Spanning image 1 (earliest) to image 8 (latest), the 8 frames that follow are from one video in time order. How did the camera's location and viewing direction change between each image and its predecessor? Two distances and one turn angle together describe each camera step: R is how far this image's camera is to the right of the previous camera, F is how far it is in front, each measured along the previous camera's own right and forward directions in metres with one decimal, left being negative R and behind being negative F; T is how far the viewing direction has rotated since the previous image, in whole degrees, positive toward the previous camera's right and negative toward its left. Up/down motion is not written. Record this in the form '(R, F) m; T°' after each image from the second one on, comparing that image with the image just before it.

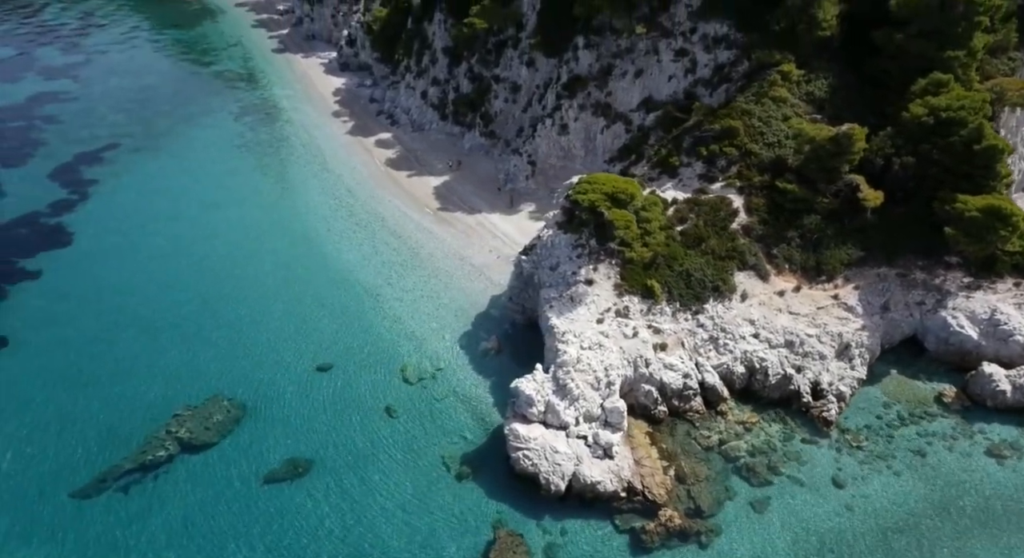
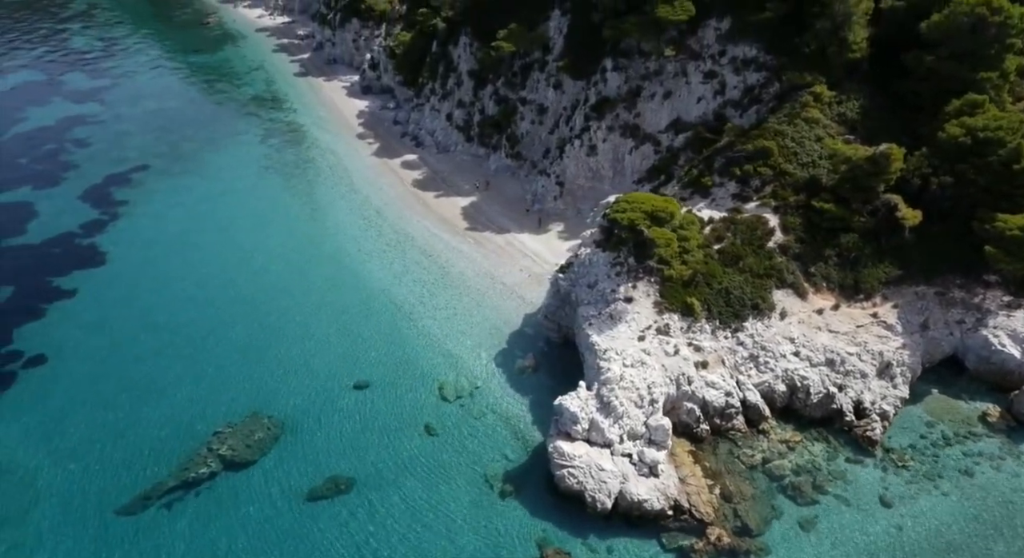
(-1.4, -0.2) m; 0°
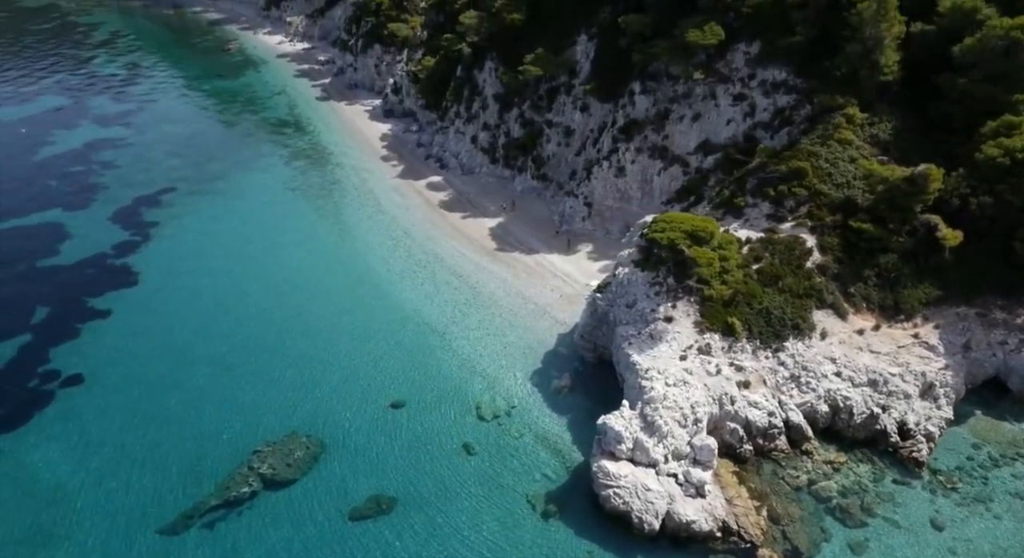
(-1.4, -0.1) m; 0°
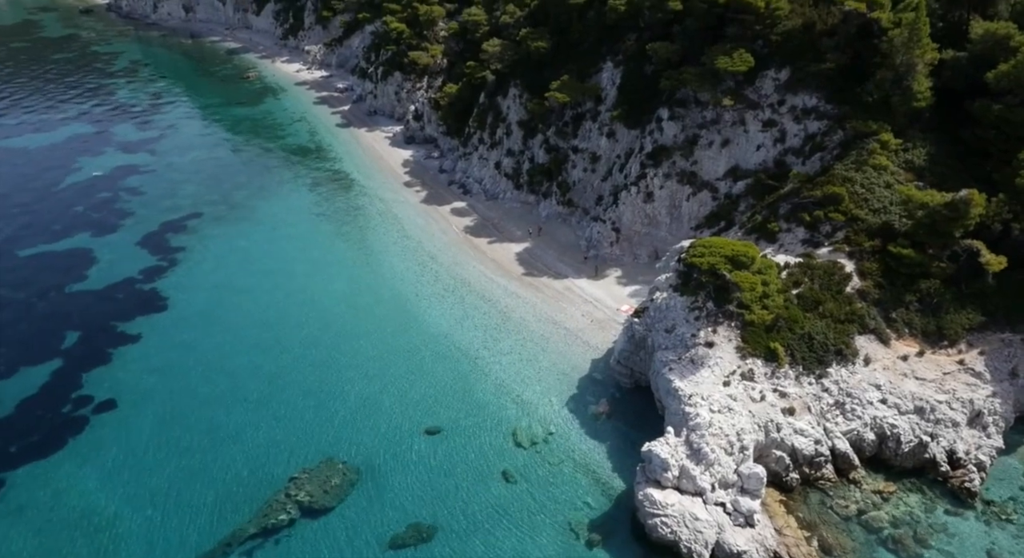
(-1.4, +0.1) m; 0°
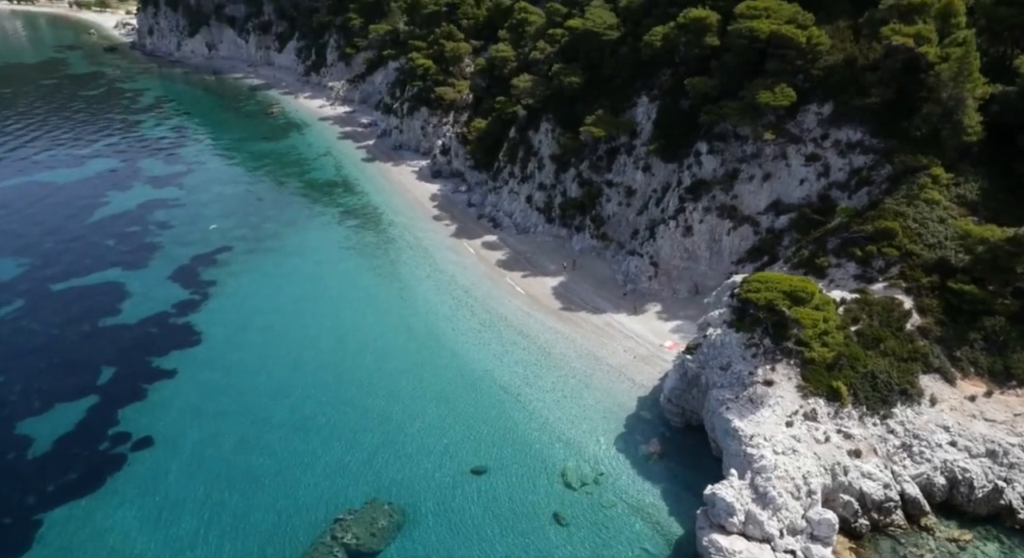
(-1.8, +0.5) m; -1°
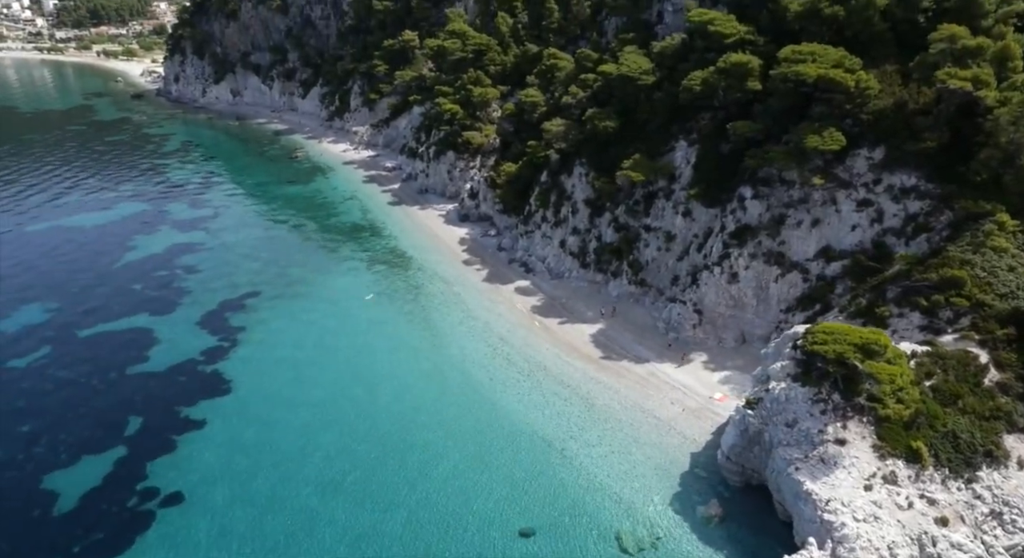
(-1.6, +1.1) m; -1°
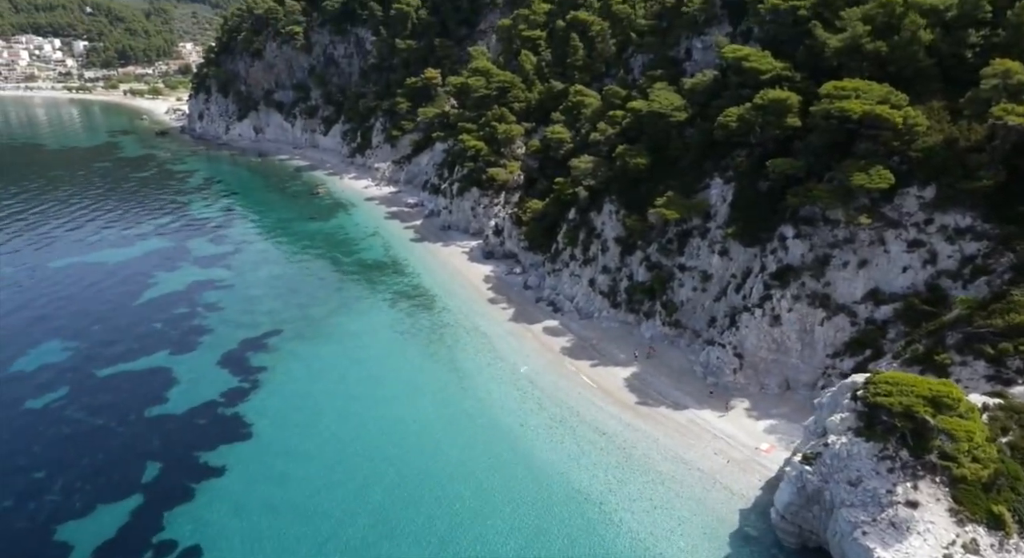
(-1.0, +1.3) m; -1°
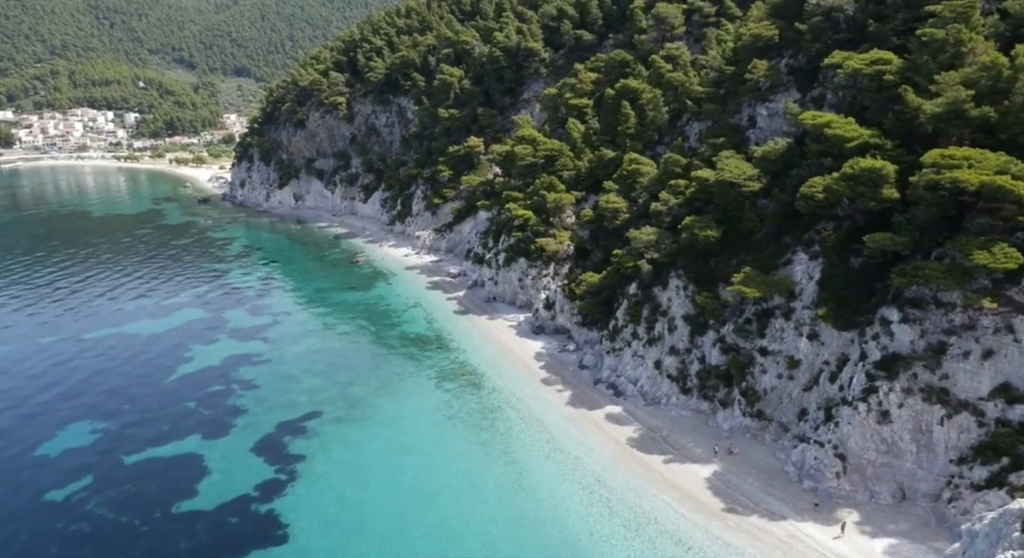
(-2.0, +3.3) m; -3°
